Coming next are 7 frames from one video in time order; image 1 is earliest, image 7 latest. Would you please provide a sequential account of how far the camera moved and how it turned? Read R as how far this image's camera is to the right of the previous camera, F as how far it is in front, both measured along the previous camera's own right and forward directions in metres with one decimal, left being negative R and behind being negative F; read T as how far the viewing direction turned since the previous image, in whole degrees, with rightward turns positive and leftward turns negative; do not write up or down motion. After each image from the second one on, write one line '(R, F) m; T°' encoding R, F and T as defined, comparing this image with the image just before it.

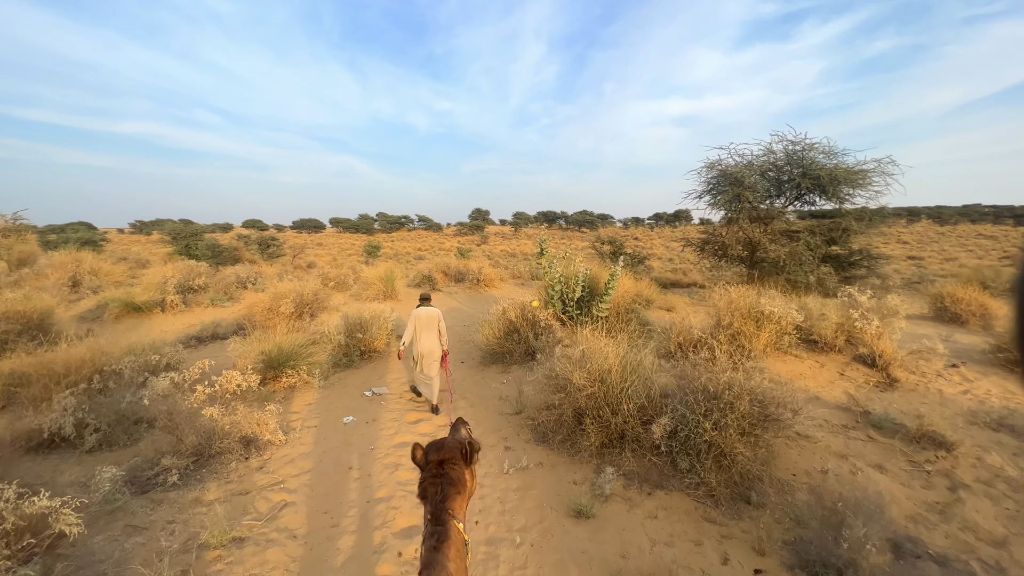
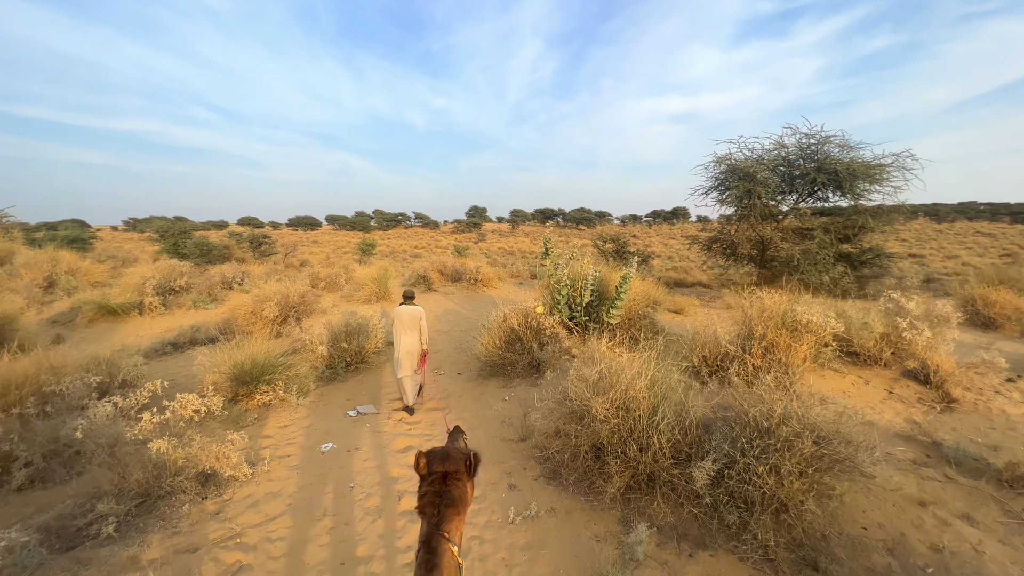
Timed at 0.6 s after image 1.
(-0.1, +0.7) m; 0°
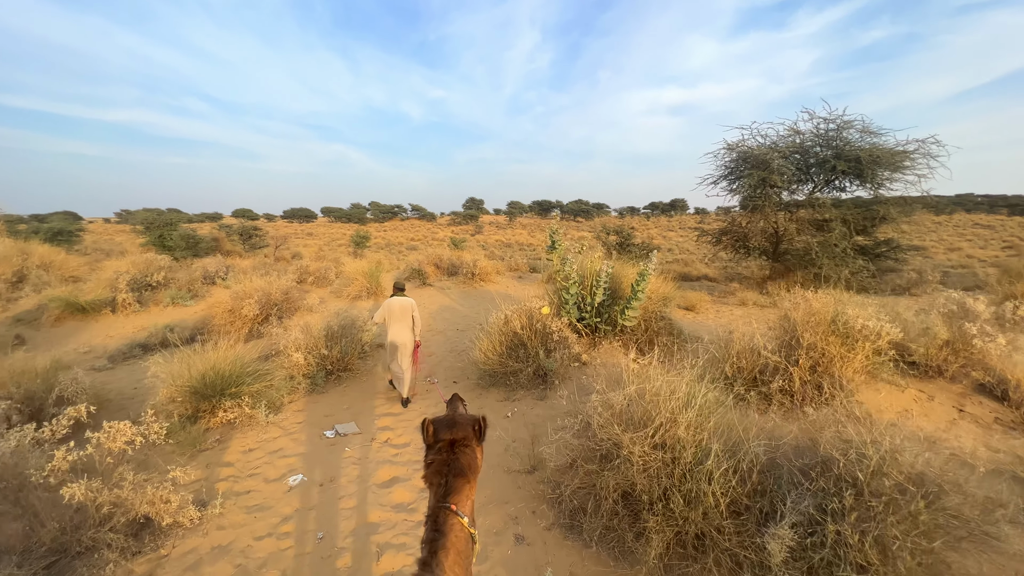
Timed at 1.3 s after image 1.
(-0.1, +0.8) m; 0°
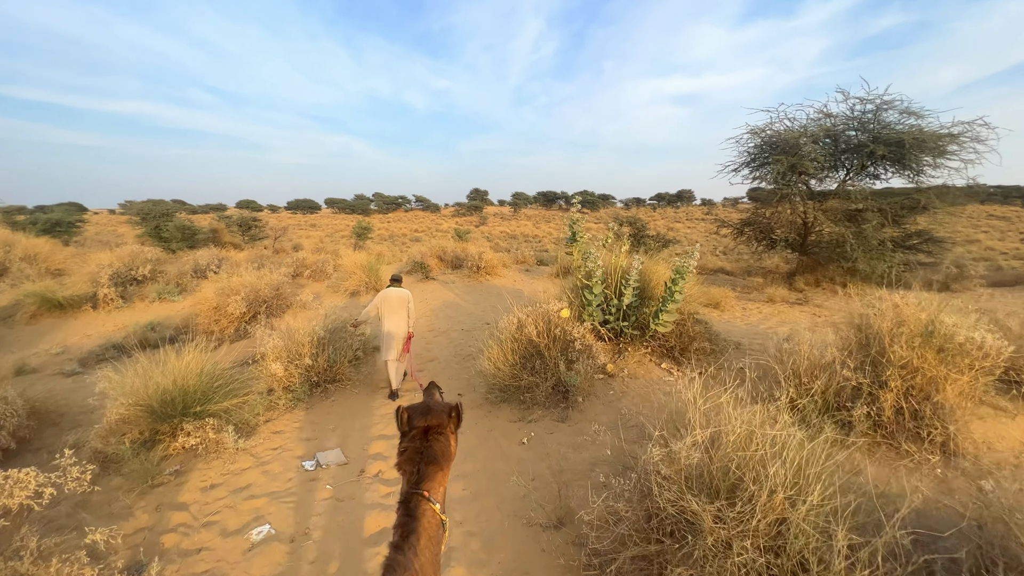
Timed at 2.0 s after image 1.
(-0.1, +0.9) m; -1°
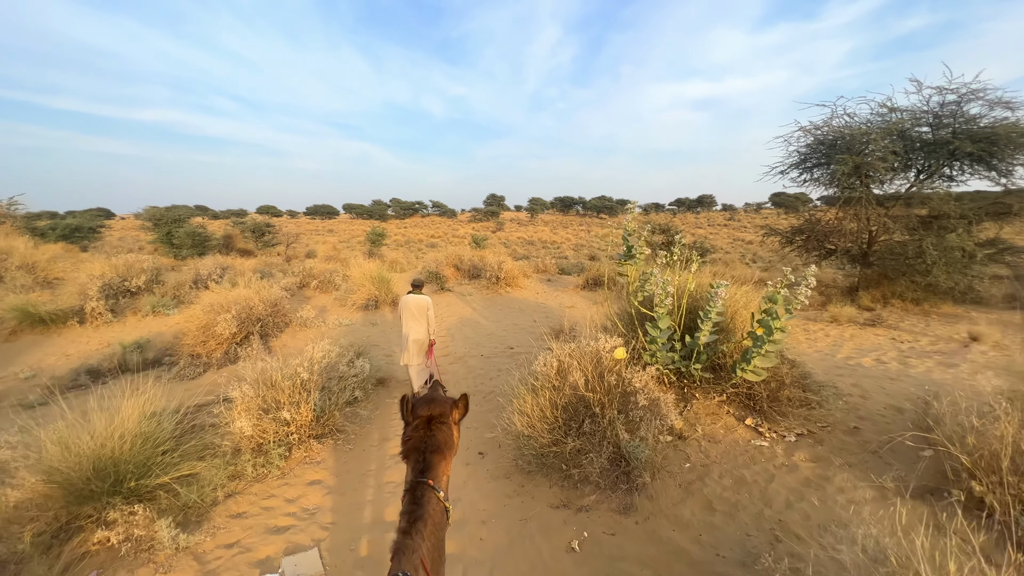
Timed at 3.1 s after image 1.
(-0.2, +1.2) m; -2°
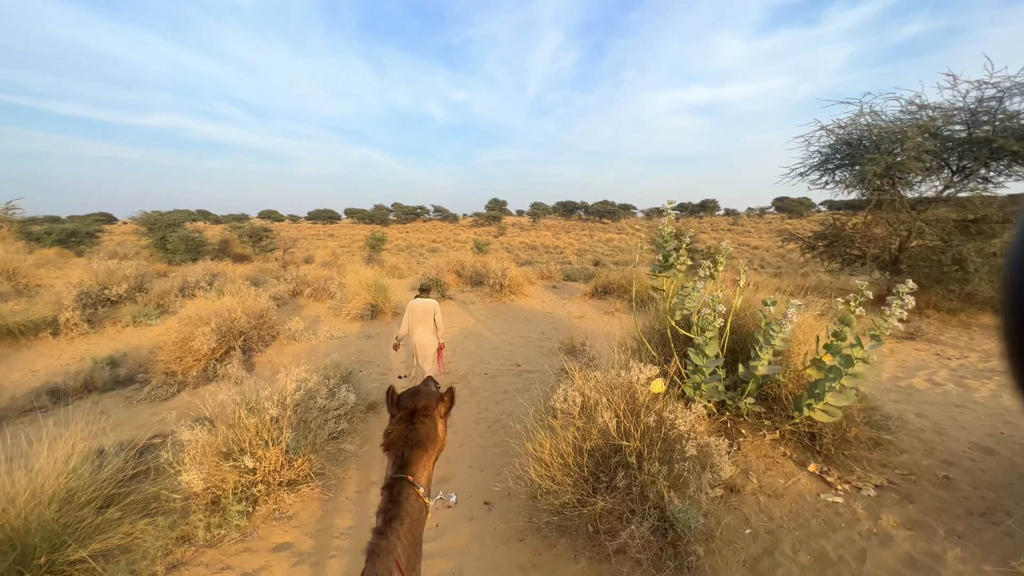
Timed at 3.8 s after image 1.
(-0.1, +0.7) m; 0°
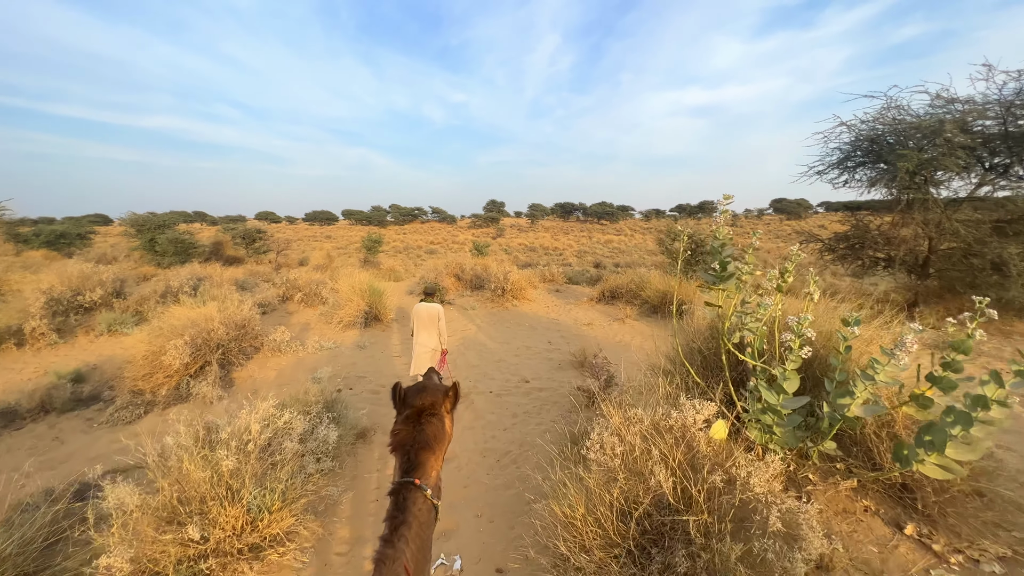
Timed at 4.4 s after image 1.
(-0.1, +0.7) m; 0°
